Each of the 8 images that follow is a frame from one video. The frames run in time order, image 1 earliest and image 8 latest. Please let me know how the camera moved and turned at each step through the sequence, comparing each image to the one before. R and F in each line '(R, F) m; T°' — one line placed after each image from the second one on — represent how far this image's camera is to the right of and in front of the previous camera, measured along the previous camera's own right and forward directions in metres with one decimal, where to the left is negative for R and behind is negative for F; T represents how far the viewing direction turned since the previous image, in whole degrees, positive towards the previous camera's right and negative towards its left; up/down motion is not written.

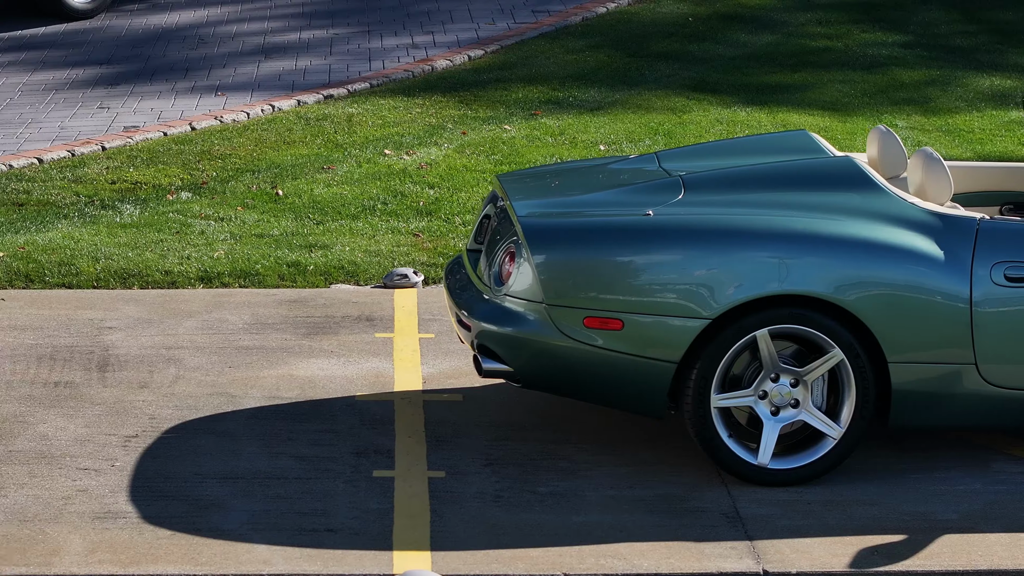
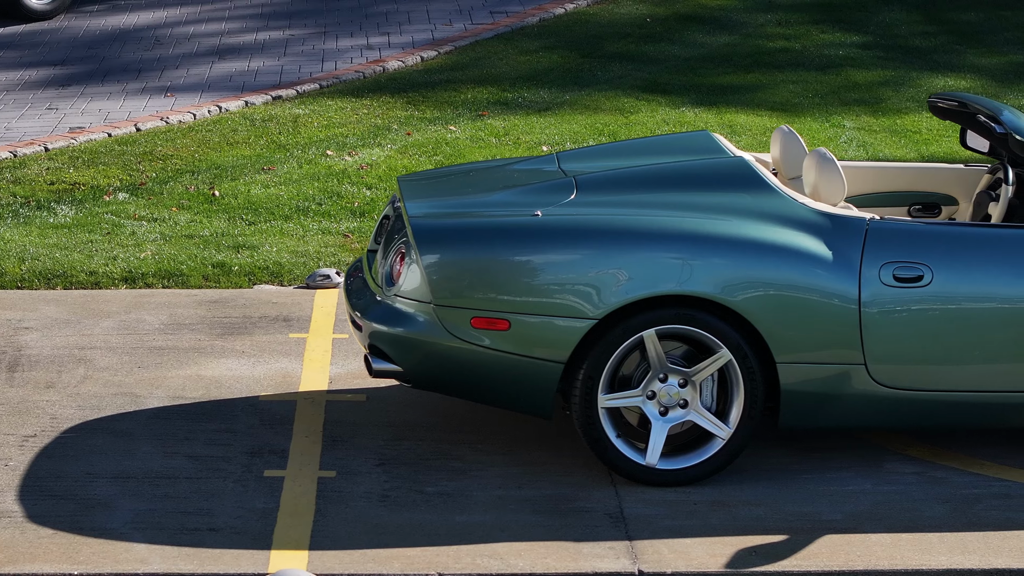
(+0.4, 0.0) m; 0°
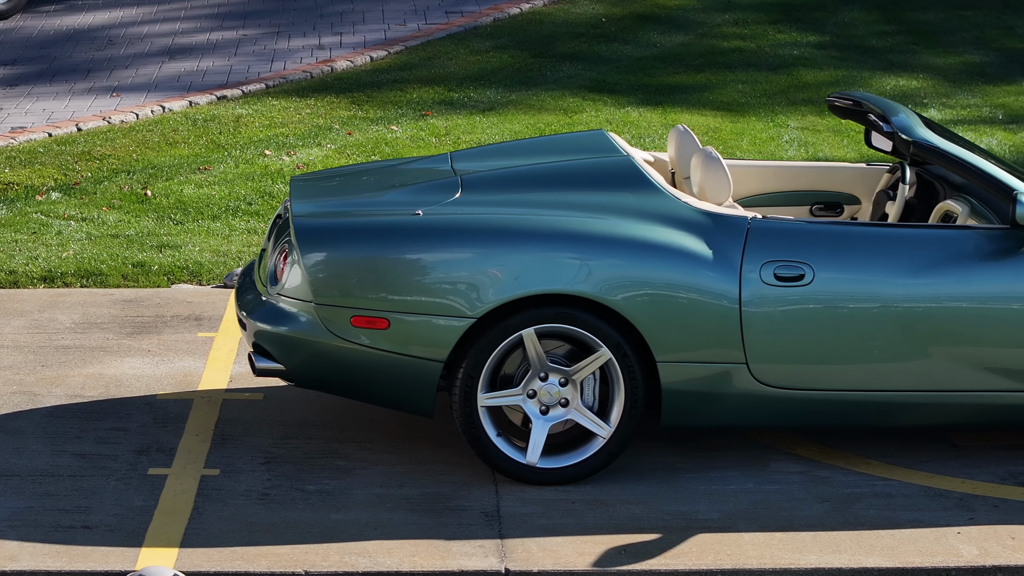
(+0.4, 0.0) m; 0°
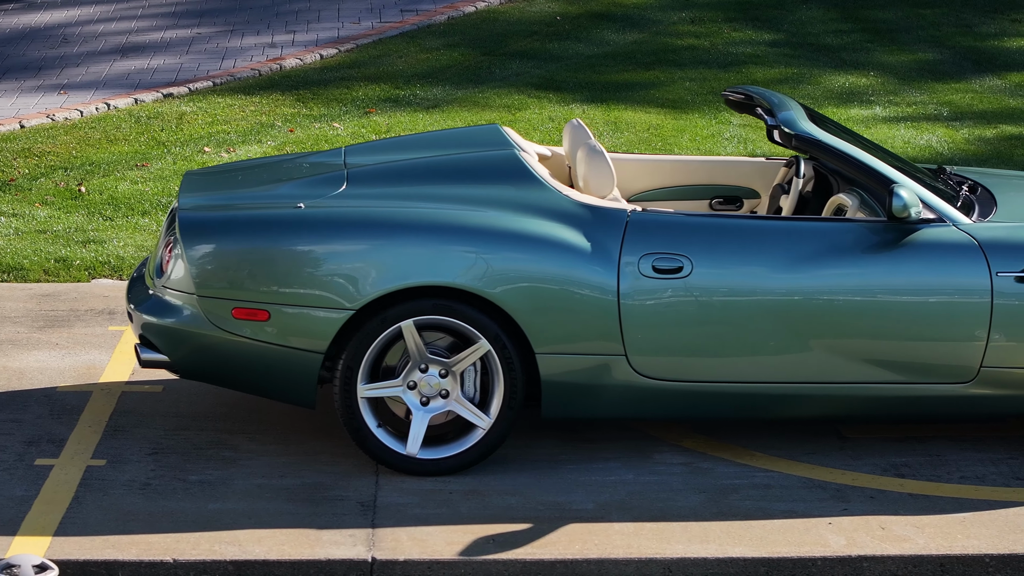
(+0.4, 0.0) m; 0°
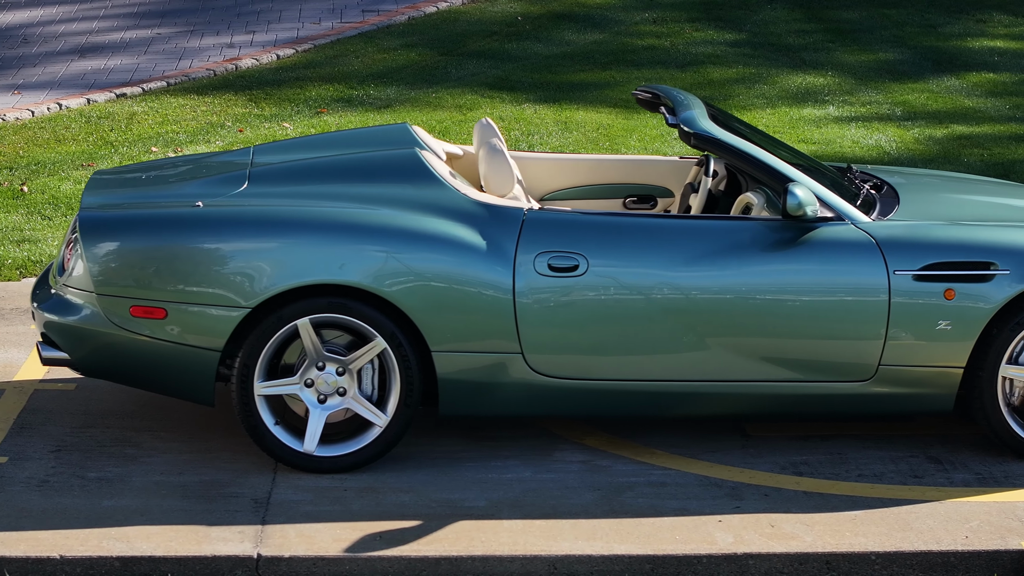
(+0.3, 0.0) m; 0°
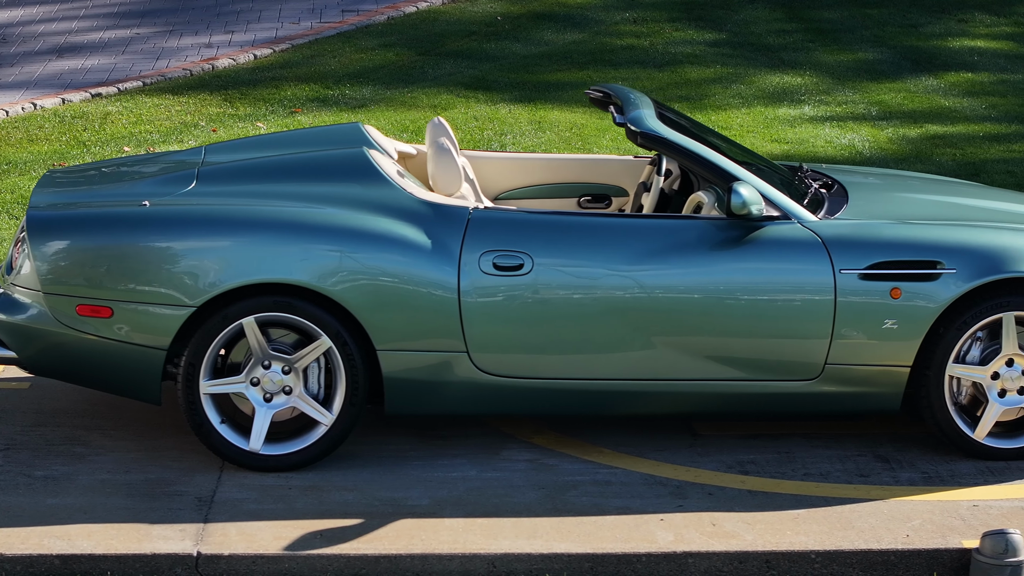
(+0.2, 0.0) m; 0°
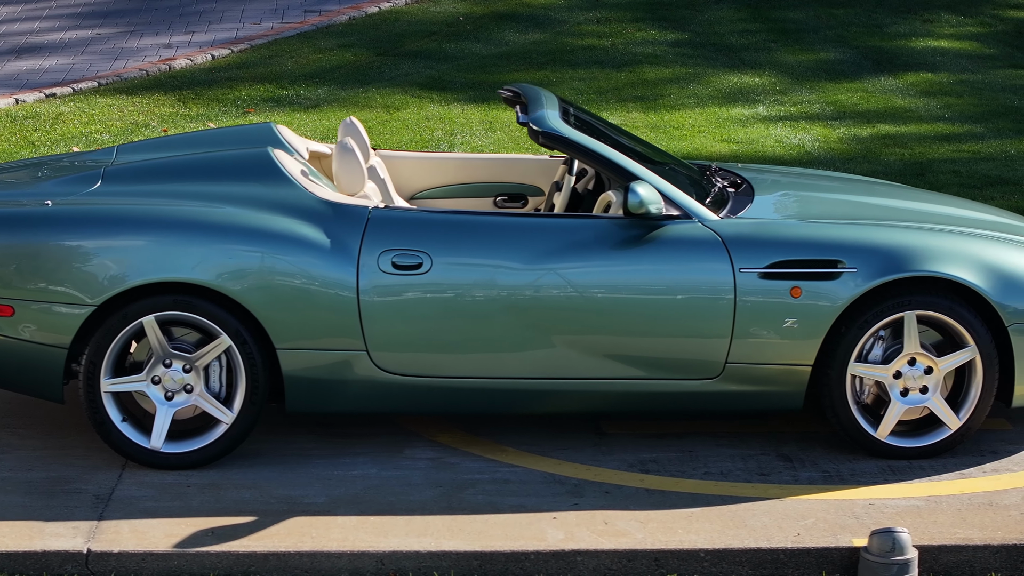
(+0.3, 0.0) m; 0°
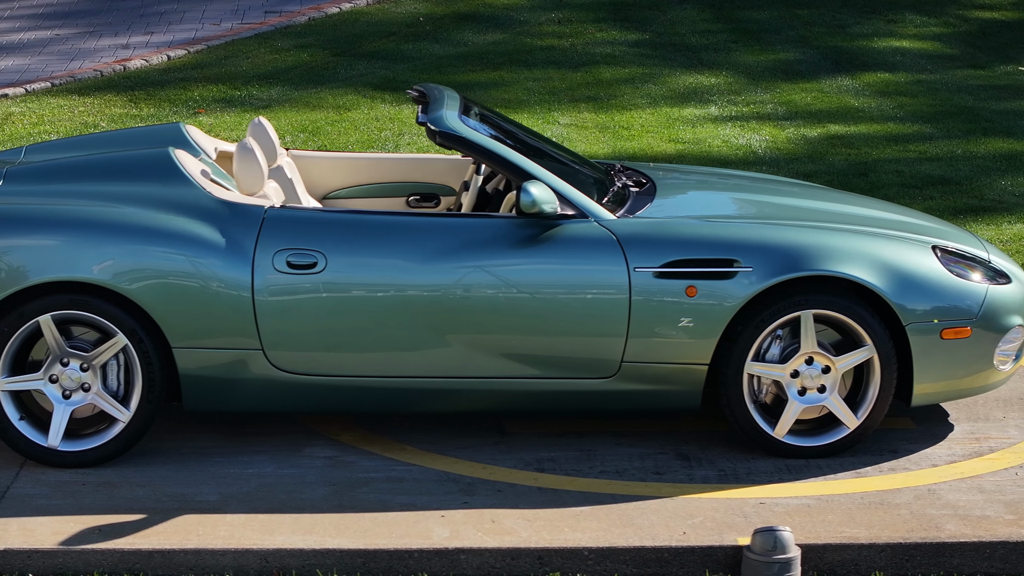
(+0.3, 0.0) m; 0°
